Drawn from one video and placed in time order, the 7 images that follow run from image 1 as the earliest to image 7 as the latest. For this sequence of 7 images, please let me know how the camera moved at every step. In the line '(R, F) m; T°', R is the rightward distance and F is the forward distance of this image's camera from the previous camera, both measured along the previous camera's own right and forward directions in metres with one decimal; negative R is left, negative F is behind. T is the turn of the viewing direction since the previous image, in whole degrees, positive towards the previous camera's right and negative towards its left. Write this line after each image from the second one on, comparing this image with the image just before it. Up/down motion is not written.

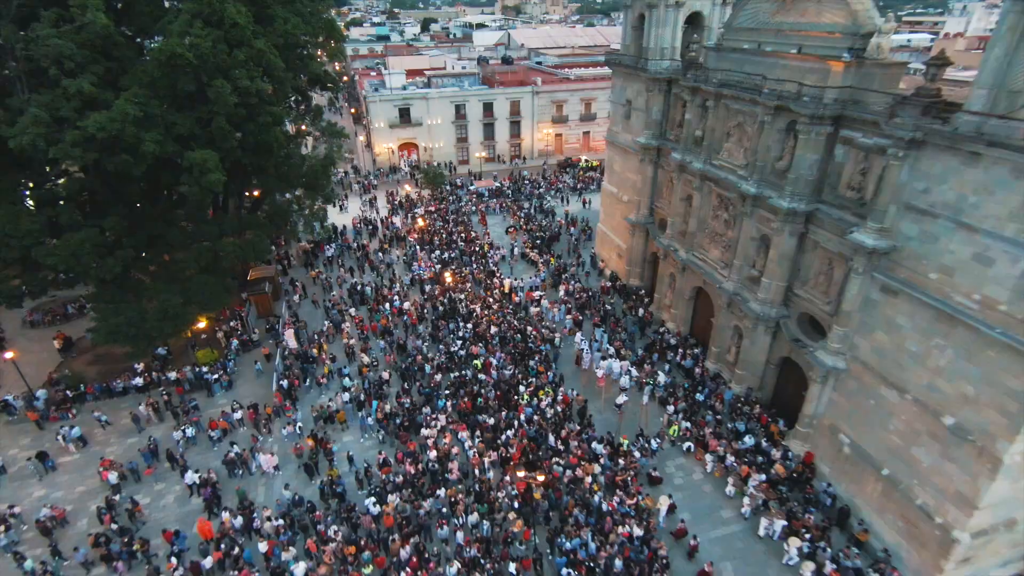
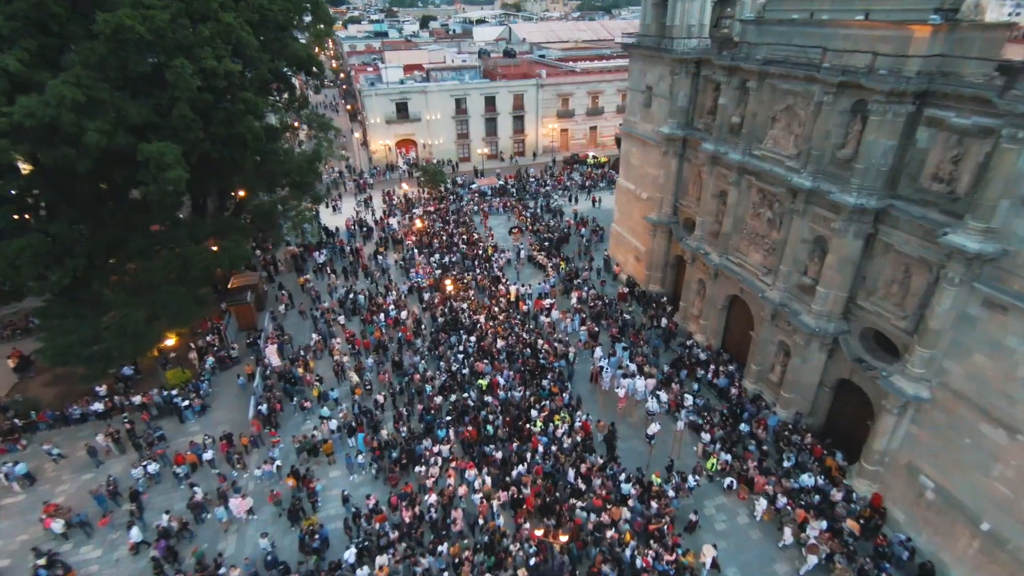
(-0.4, +3.0) m; 0°
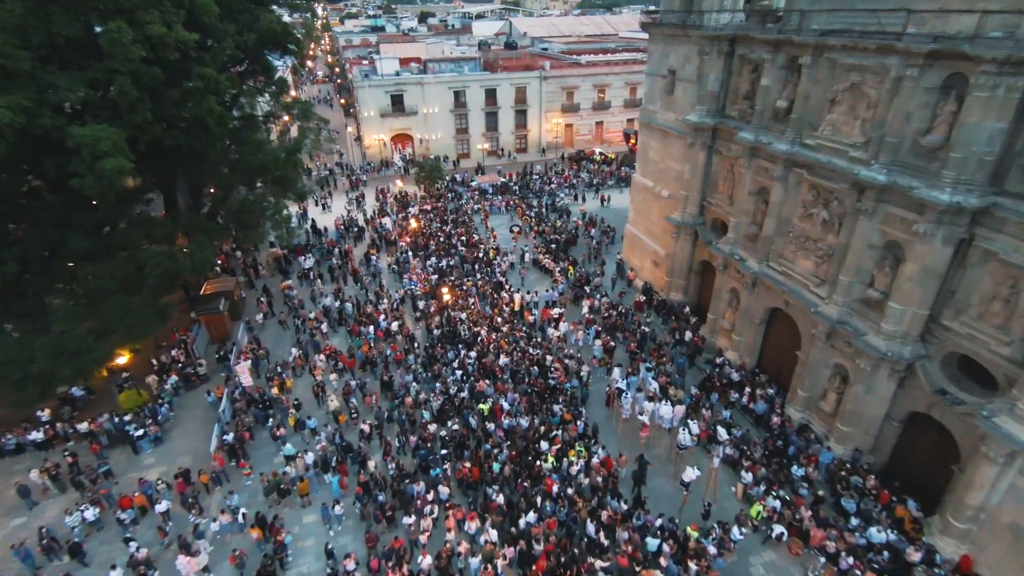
(-0.3, +3.0) m; 0°
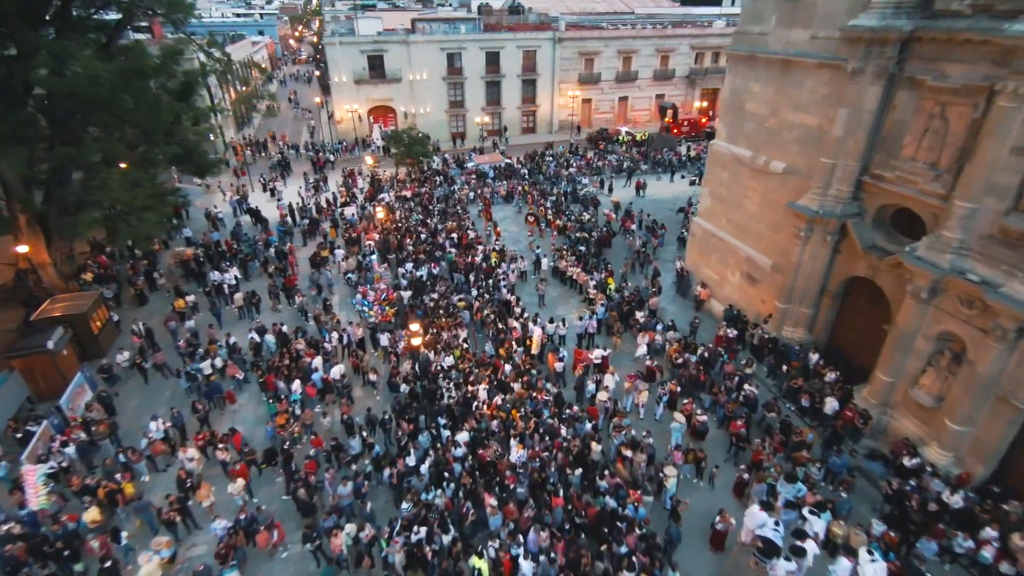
(-0.6, +9.6) m; 0°
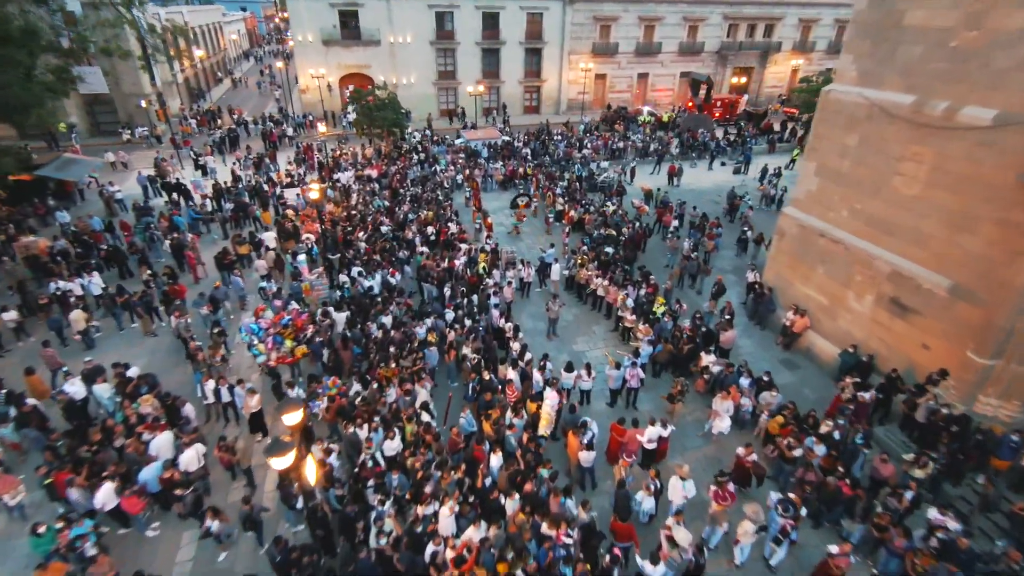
(0.0, +6.7) m; 0°
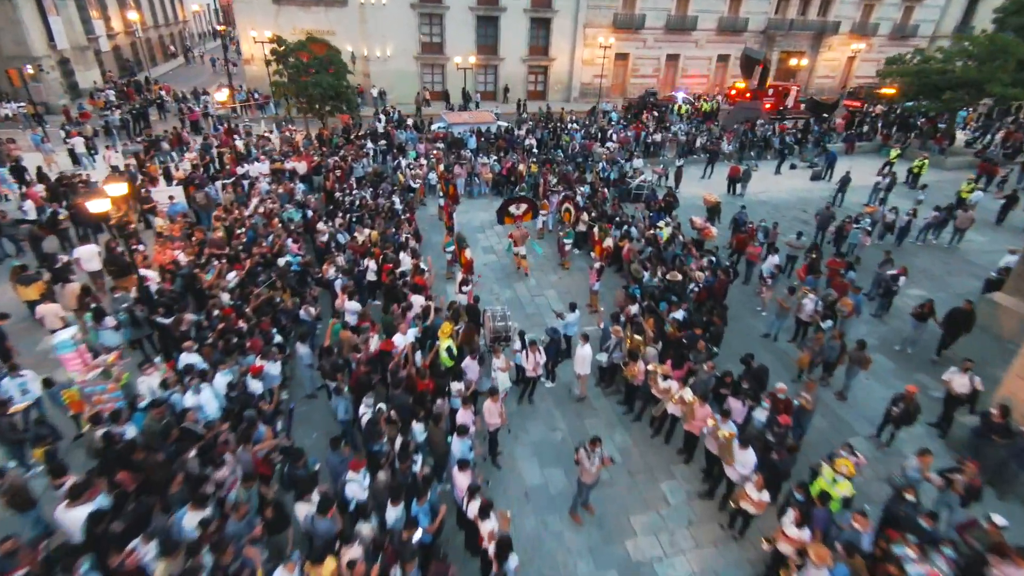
(+0.1, +7.1) m; 0°
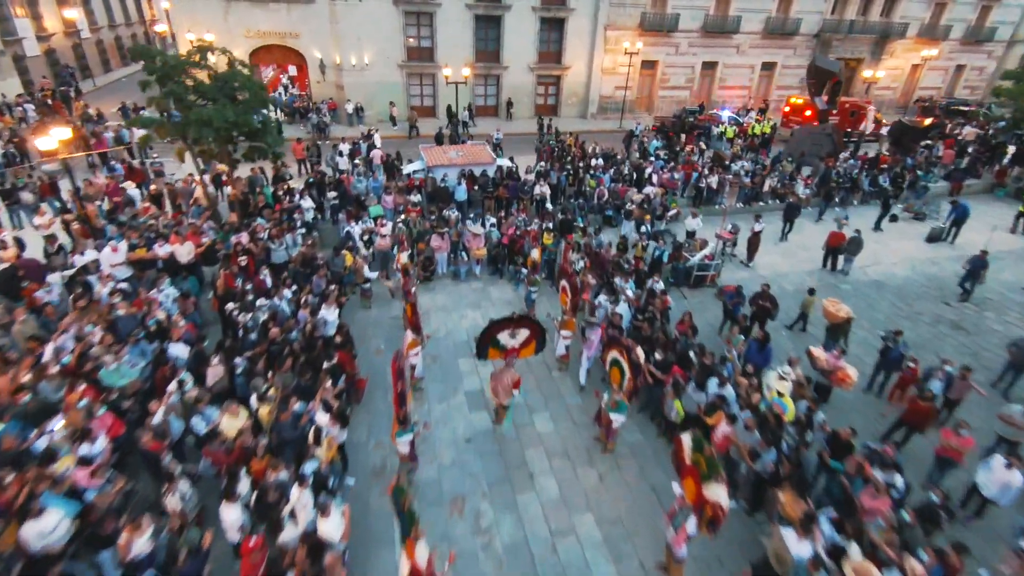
(0.0, +5.3) m; 0°
